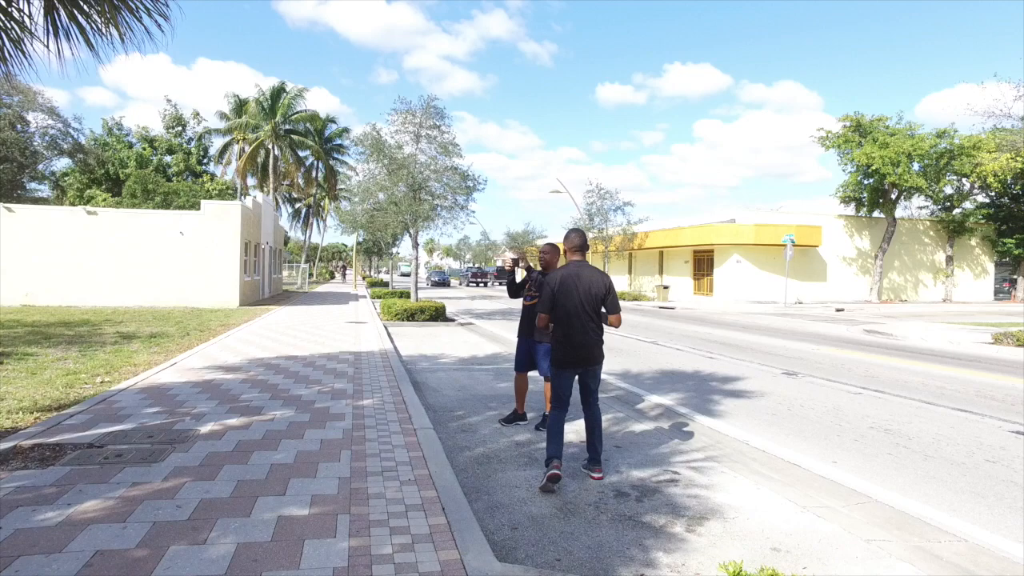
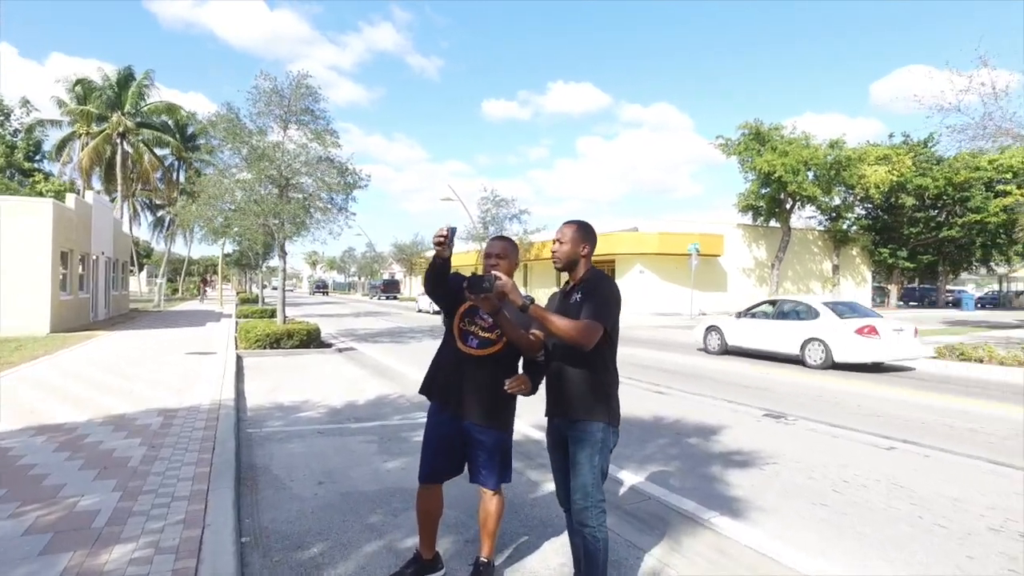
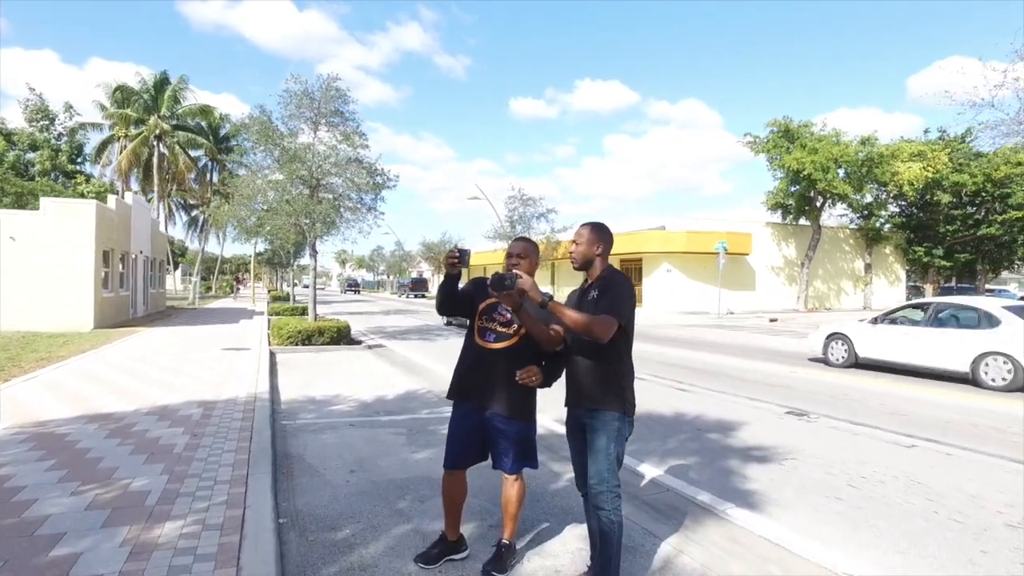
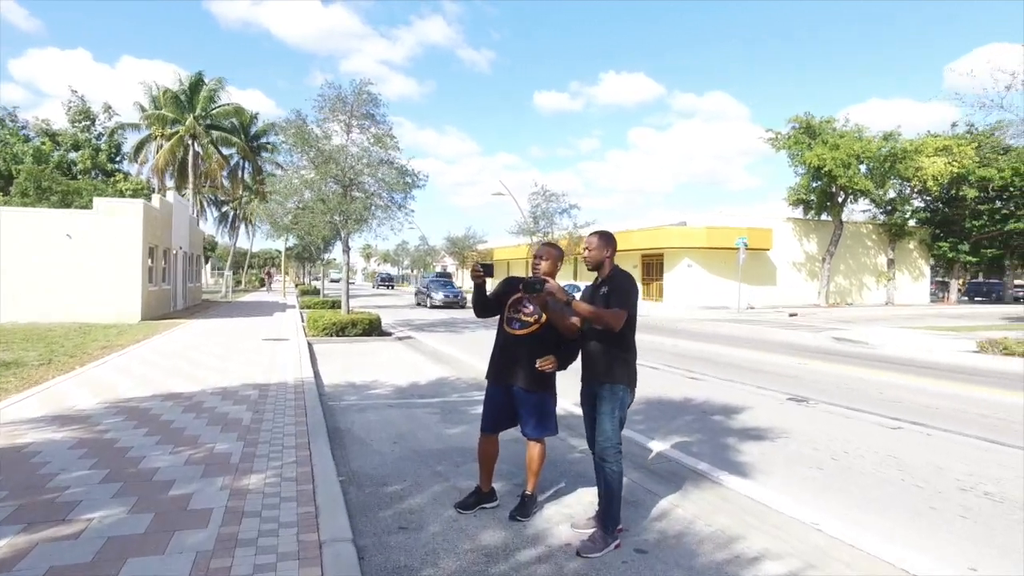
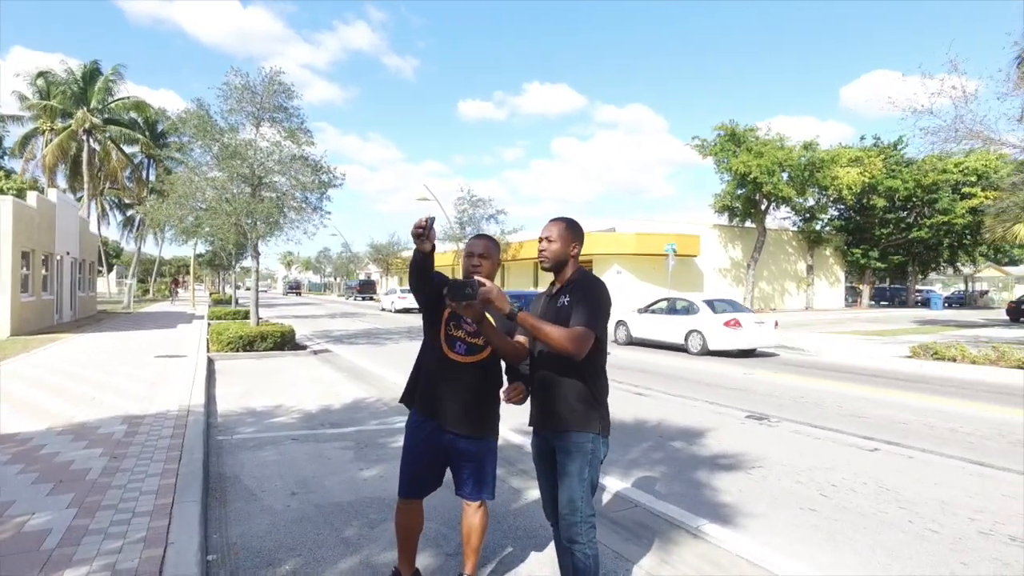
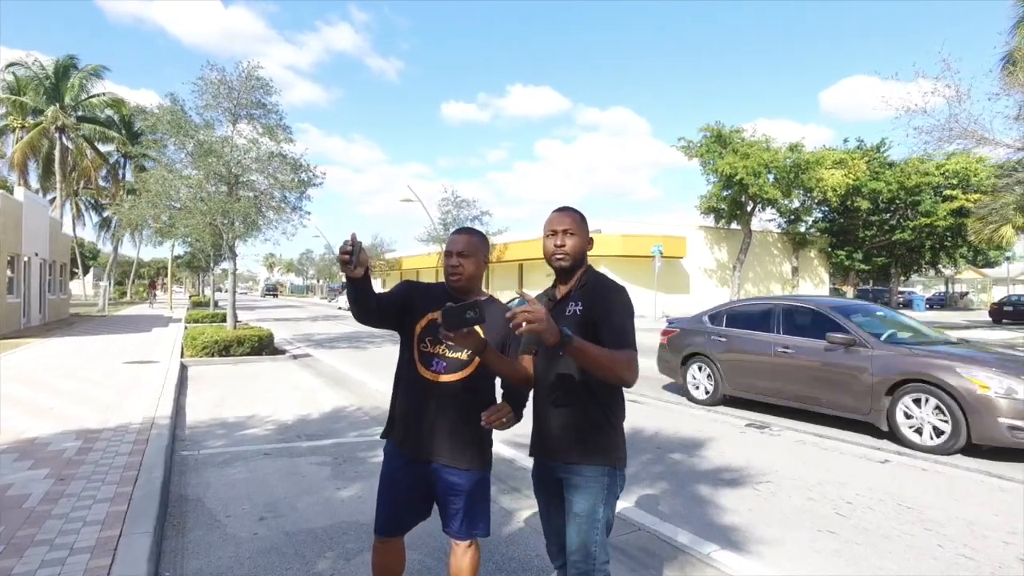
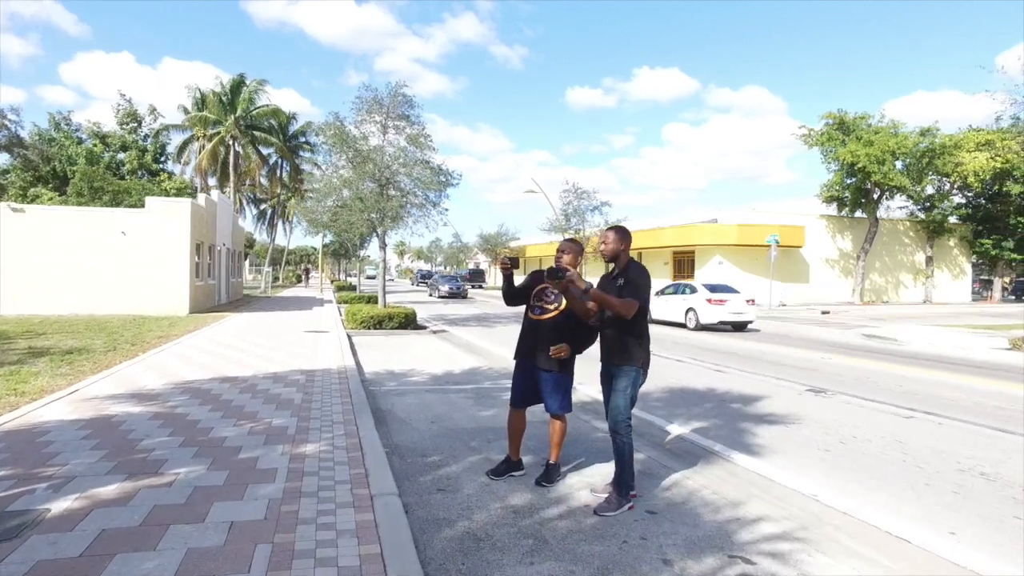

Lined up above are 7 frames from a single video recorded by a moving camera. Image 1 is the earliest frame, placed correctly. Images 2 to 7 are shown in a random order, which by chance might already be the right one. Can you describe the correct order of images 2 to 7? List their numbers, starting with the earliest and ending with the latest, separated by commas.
7, 4, 3, 2, 5, 6
